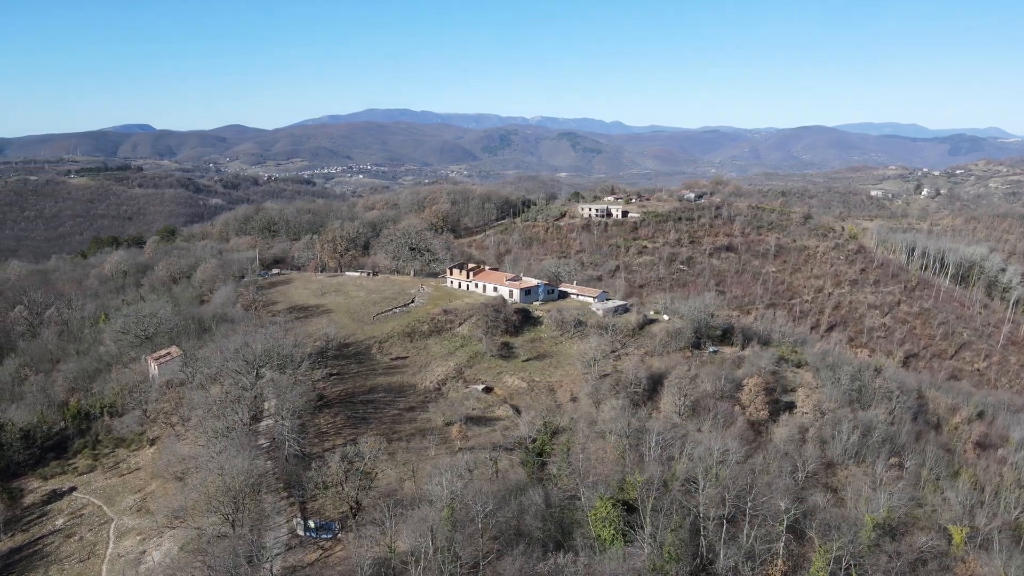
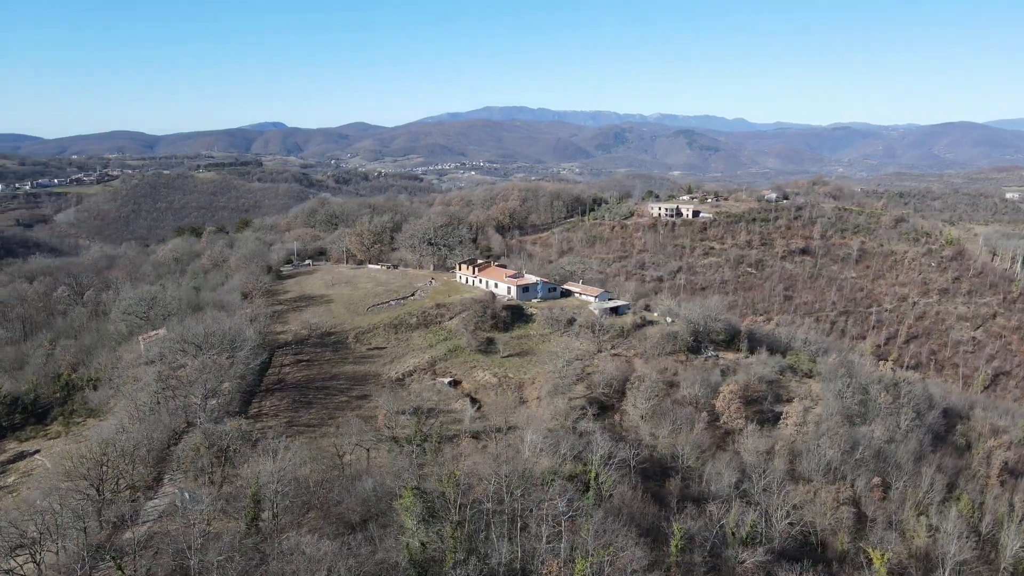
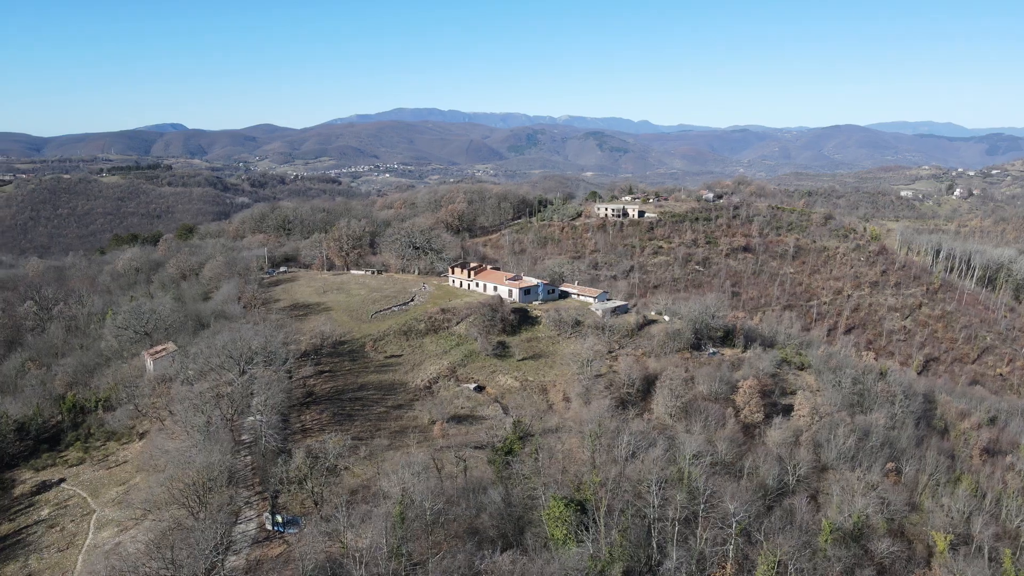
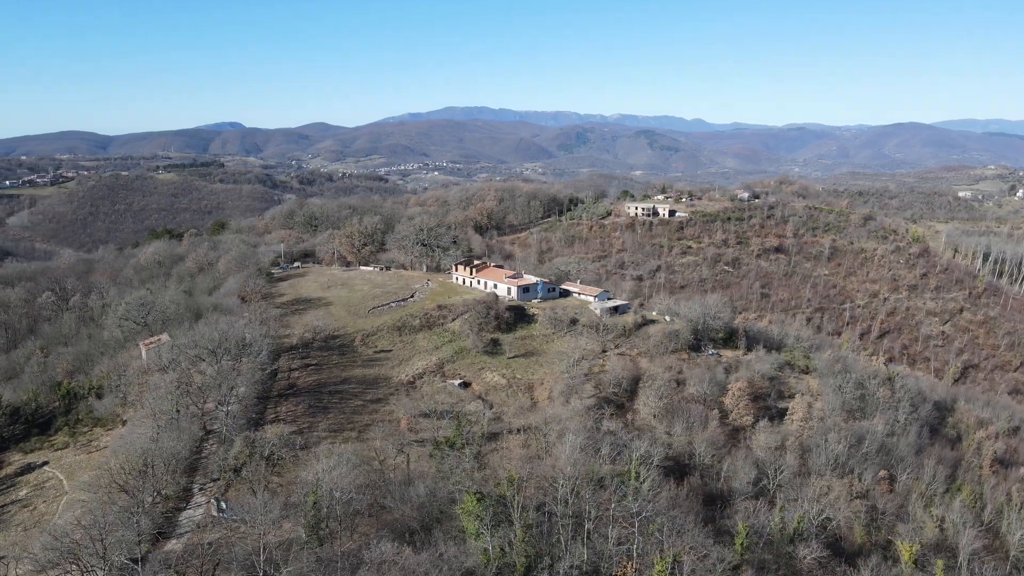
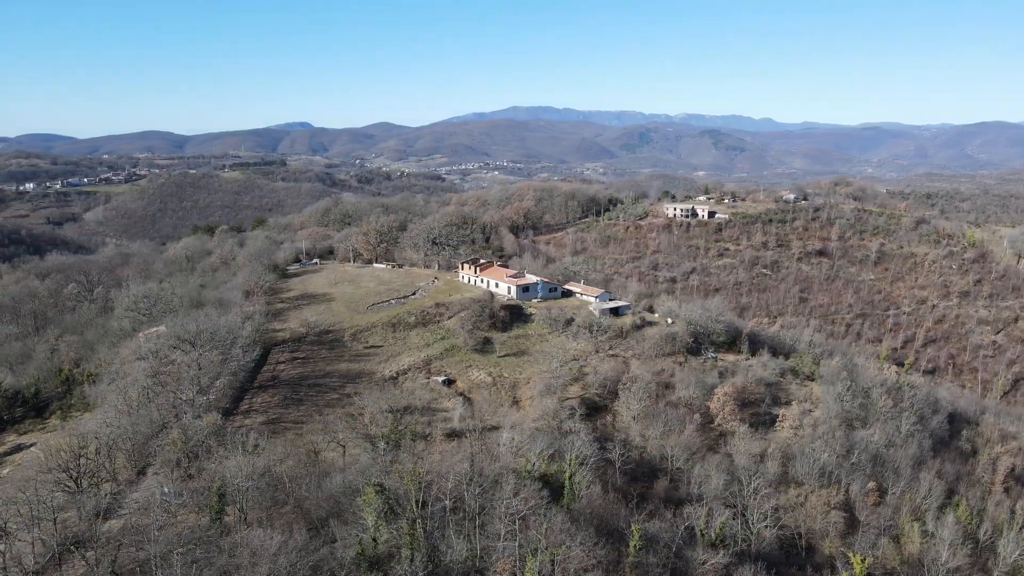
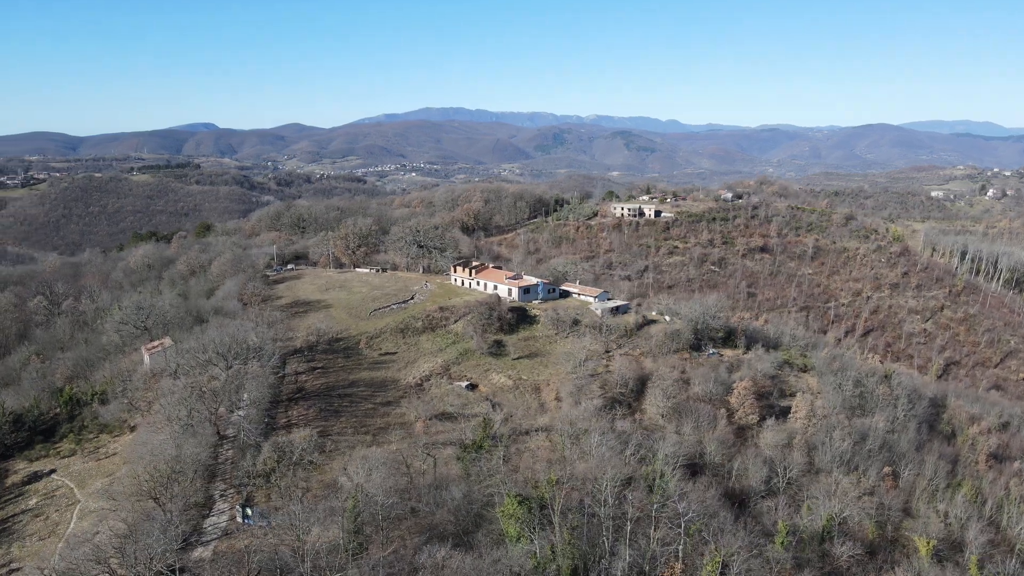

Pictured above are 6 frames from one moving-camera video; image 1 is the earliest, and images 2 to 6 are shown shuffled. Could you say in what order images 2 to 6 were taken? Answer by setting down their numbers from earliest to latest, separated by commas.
3, 6, 4, 2, 5
